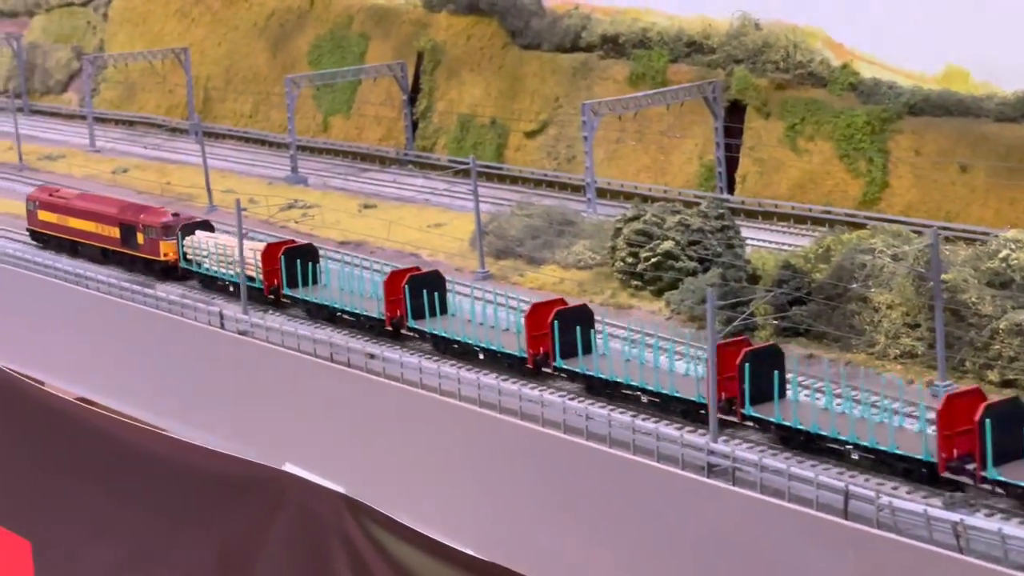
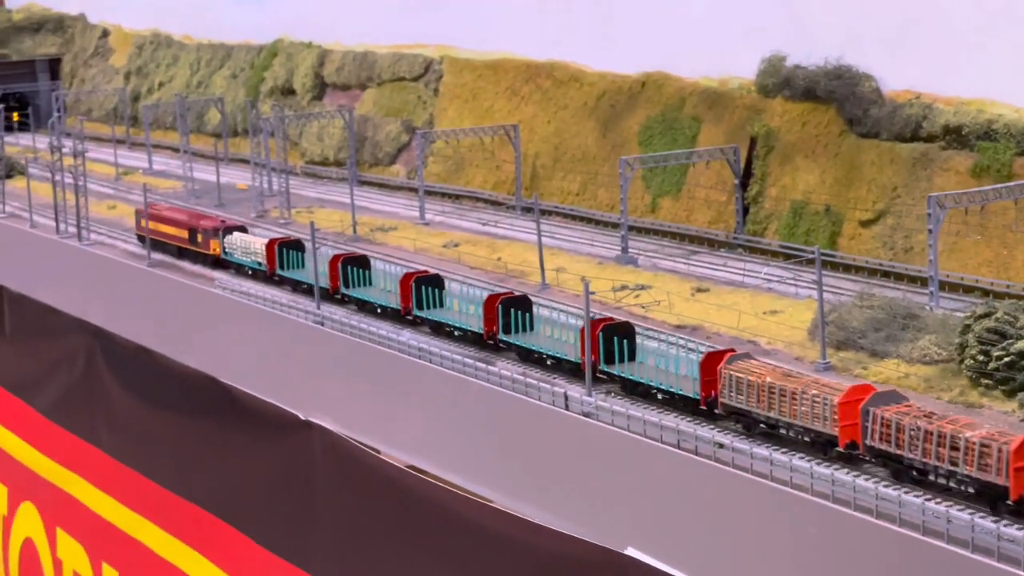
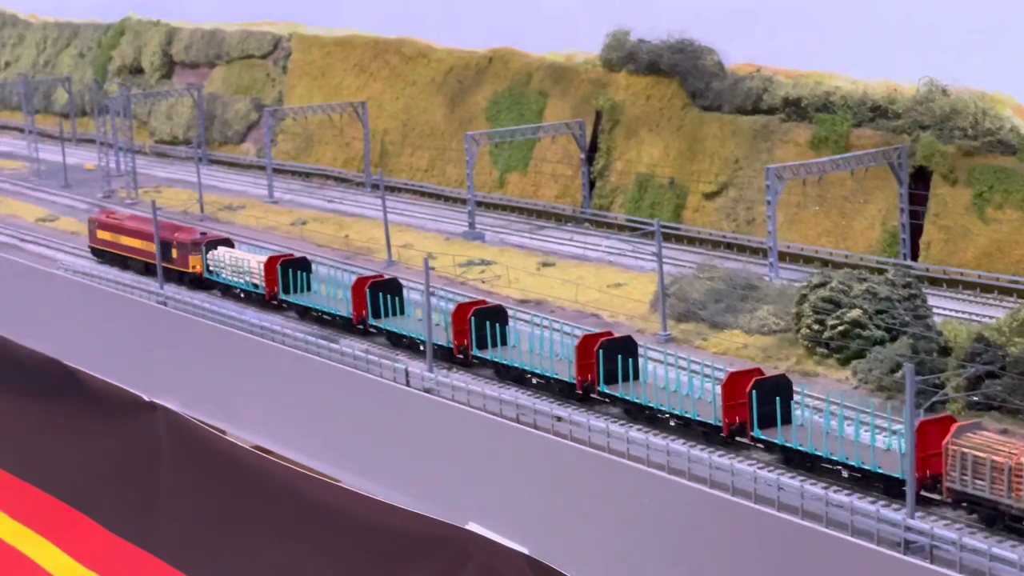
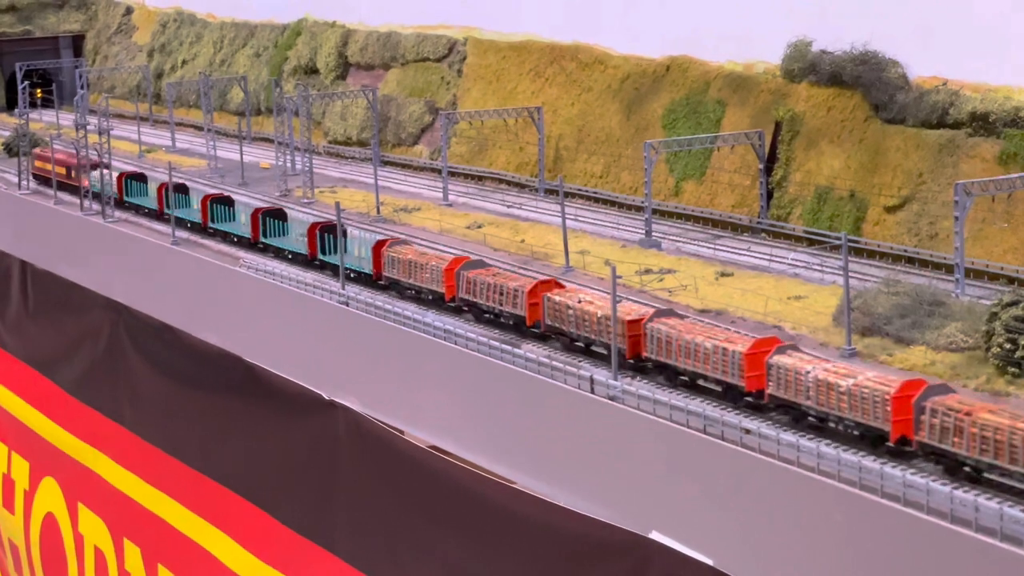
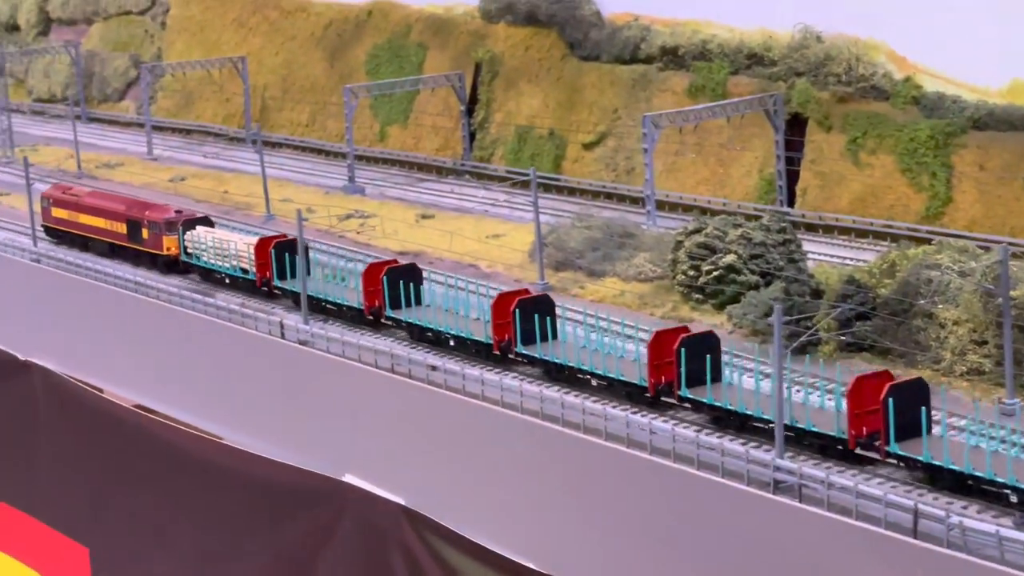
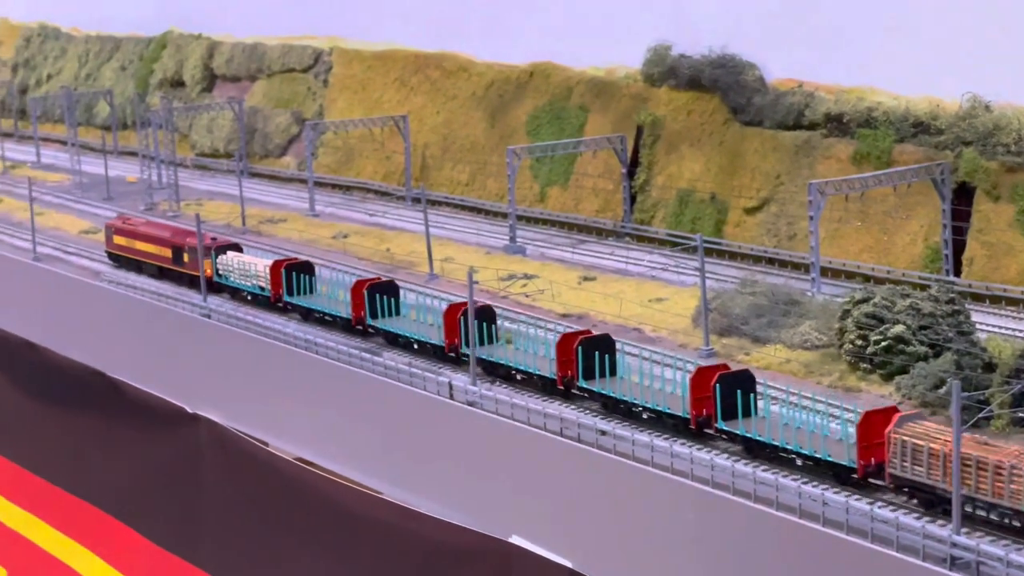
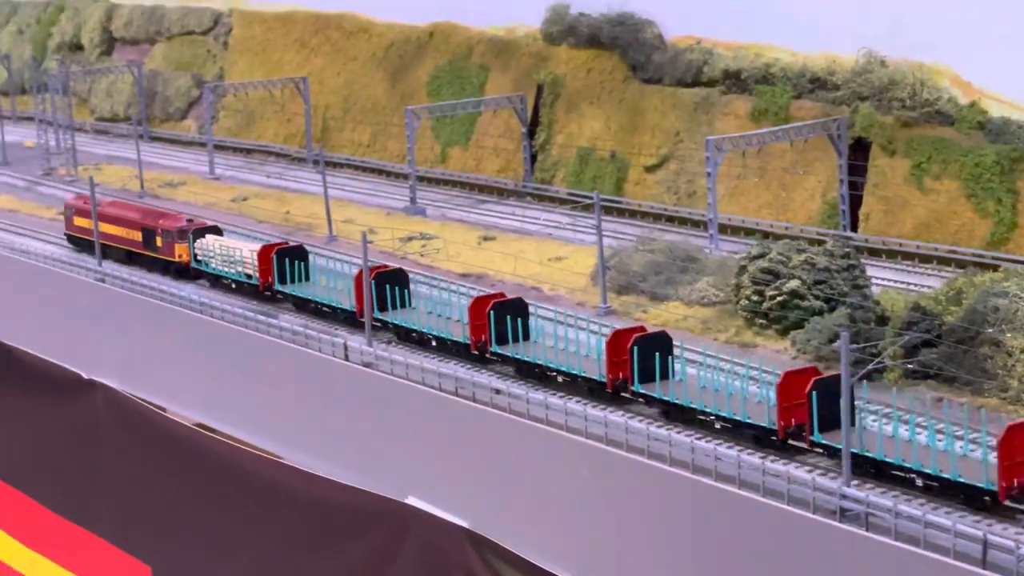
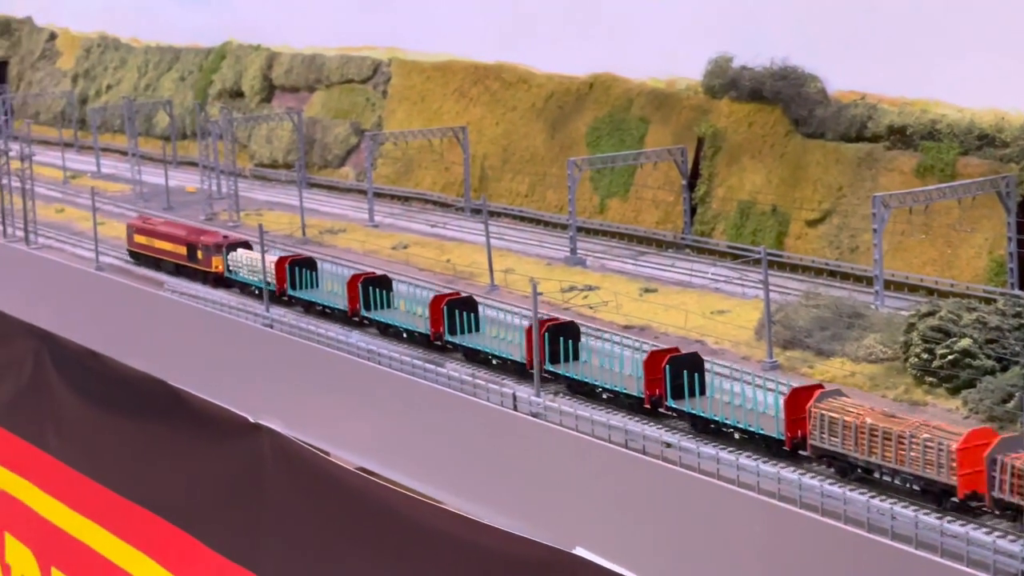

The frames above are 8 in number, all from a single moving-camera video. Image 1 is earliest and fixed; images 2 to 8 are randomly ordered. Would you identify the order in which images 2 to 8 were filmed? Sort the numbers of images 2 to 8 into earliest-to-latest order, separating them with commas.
5, 7, 3, 6, 8, 2, 4
